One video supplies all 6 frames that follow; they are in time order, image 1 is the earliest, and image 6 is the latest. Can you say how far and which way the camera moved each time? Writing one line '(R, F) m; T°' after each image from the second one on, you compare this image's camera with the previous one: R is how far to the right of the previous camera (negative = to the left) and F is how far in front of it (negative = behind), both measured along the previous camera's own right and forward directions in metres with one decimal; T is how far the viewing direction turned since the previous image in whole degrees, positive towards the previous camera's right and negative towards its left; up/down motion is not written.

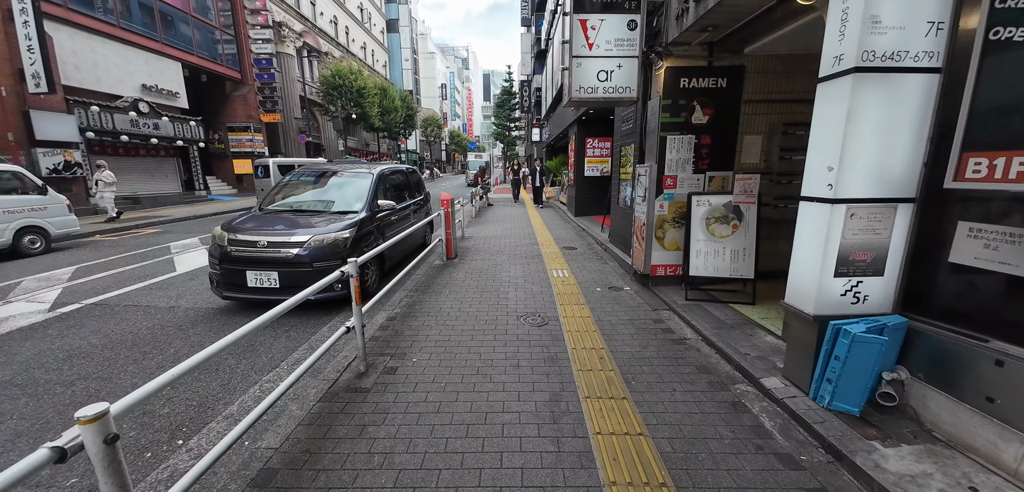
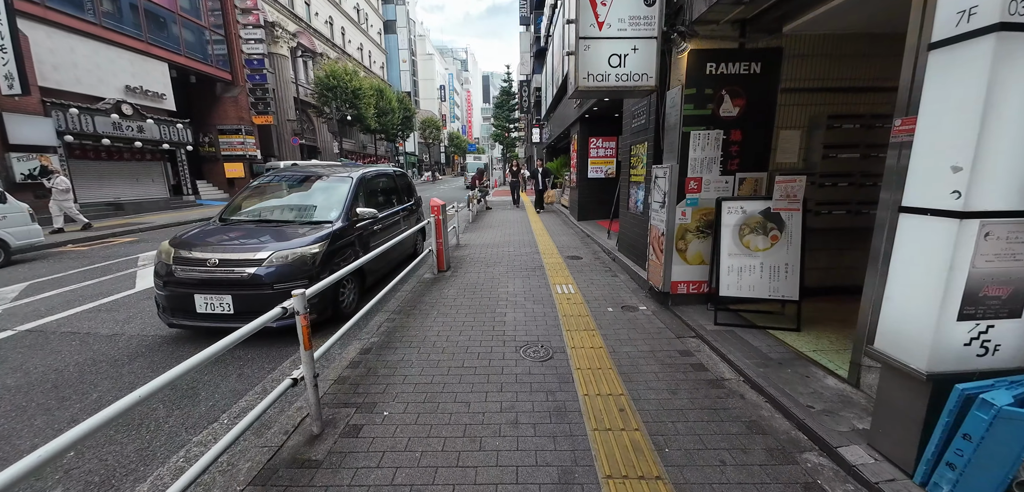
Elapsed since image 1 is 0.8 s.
(0.0, +0.7) m; 0°
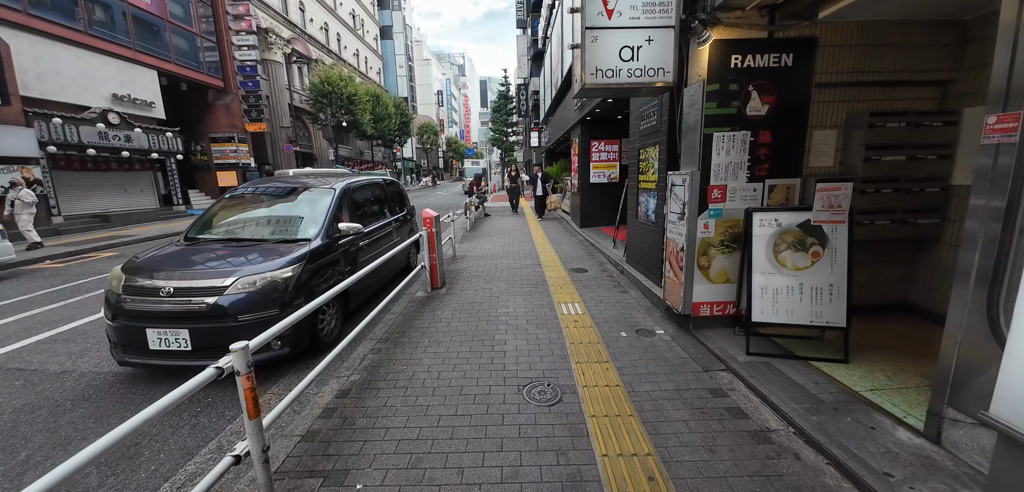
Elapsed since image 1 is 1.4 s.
(0.0, +0.5) m; 0°
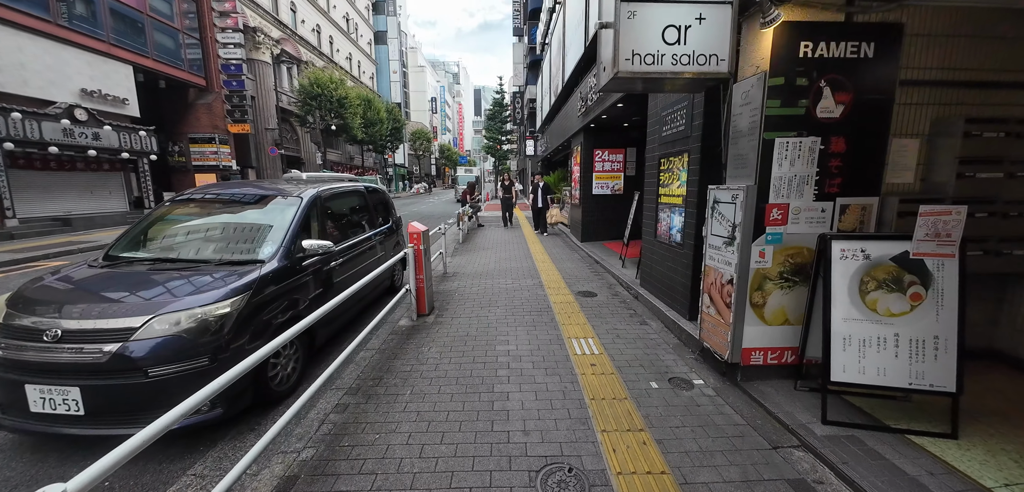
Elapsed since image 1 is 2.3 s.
(-0.1, +0.8) m; +1°
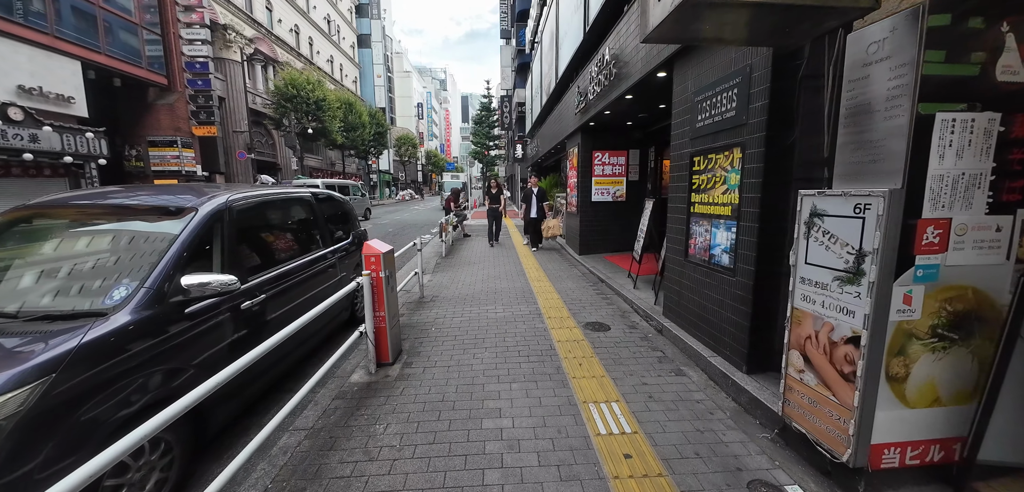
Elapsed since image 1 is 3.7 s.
(0.0, +1.2) m; +2°
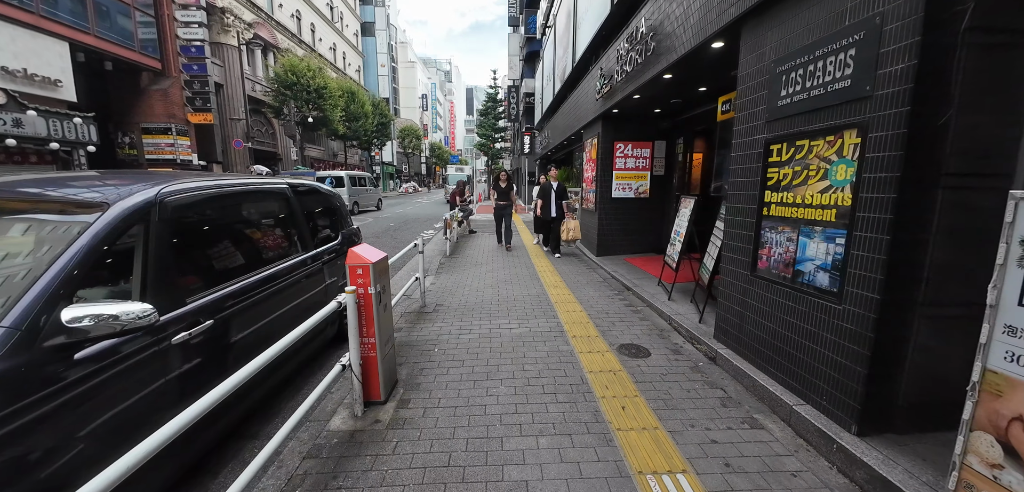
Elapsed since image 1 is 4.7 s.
(-0.2, +0.8) m; 0°
